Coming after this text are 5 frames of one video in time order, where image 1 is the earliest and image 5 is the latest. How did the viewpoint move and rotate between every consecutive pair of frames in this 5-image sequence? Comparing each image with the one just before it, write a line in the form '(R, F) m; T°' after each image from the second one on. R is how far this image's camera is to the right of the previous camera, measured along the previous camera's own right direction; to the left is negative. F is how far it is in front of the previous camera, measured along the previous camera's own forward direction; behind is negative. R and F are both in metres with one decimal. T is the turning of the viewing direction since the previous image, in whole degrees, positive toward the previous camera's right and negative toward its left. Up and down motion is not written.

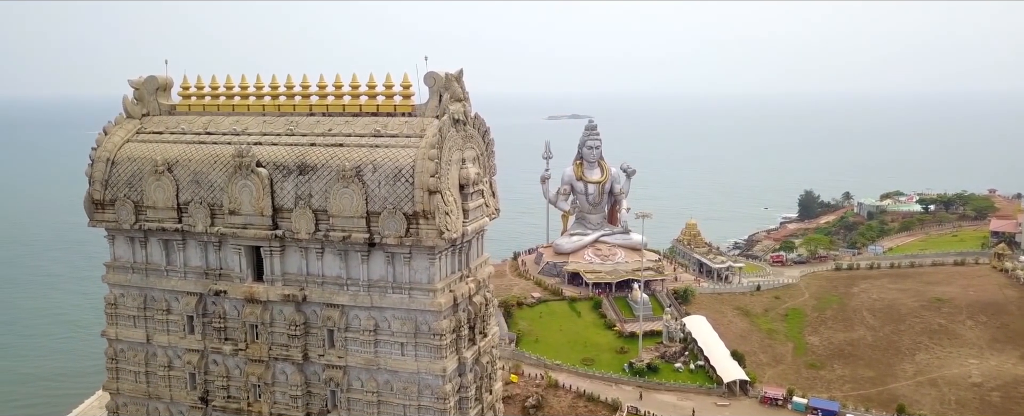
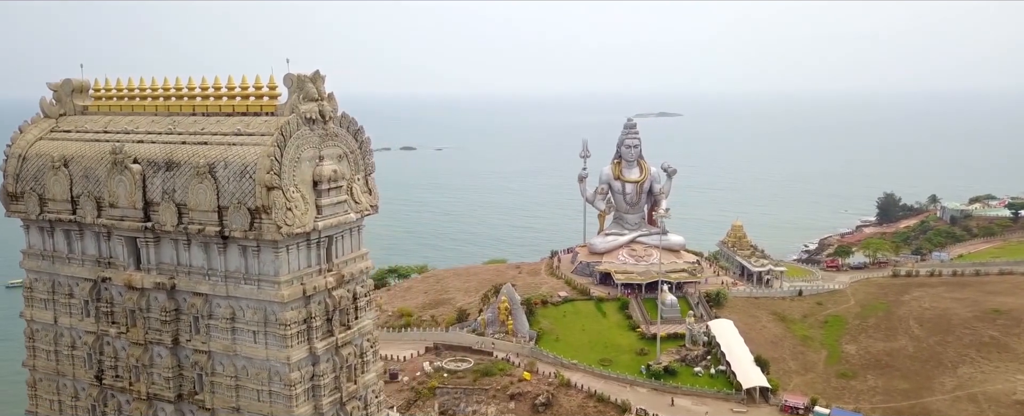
(+2.2, 0.0) m; -6°
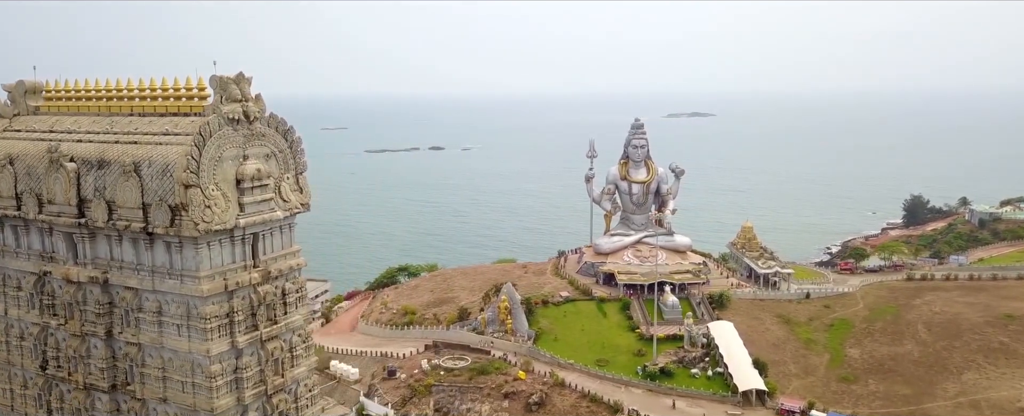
(+1.1, -0.1) m; -2°
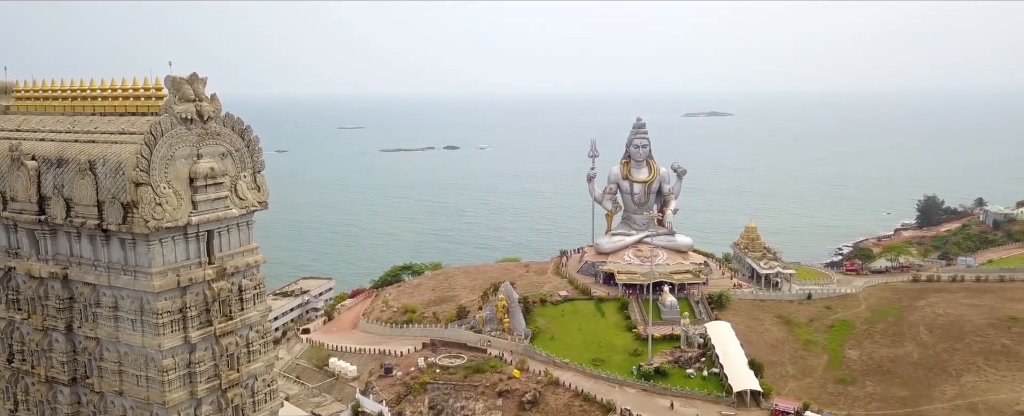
(+0.7, -0.1) m; -1°
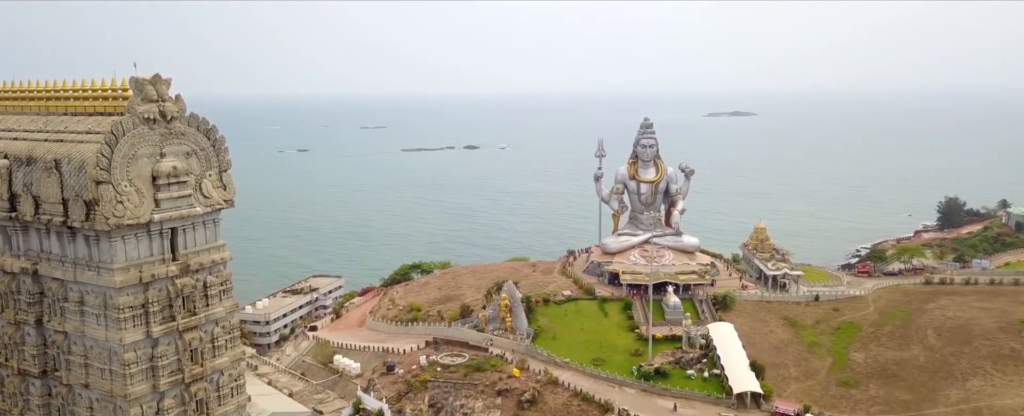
(+0.7, -0.1) m; -2°
